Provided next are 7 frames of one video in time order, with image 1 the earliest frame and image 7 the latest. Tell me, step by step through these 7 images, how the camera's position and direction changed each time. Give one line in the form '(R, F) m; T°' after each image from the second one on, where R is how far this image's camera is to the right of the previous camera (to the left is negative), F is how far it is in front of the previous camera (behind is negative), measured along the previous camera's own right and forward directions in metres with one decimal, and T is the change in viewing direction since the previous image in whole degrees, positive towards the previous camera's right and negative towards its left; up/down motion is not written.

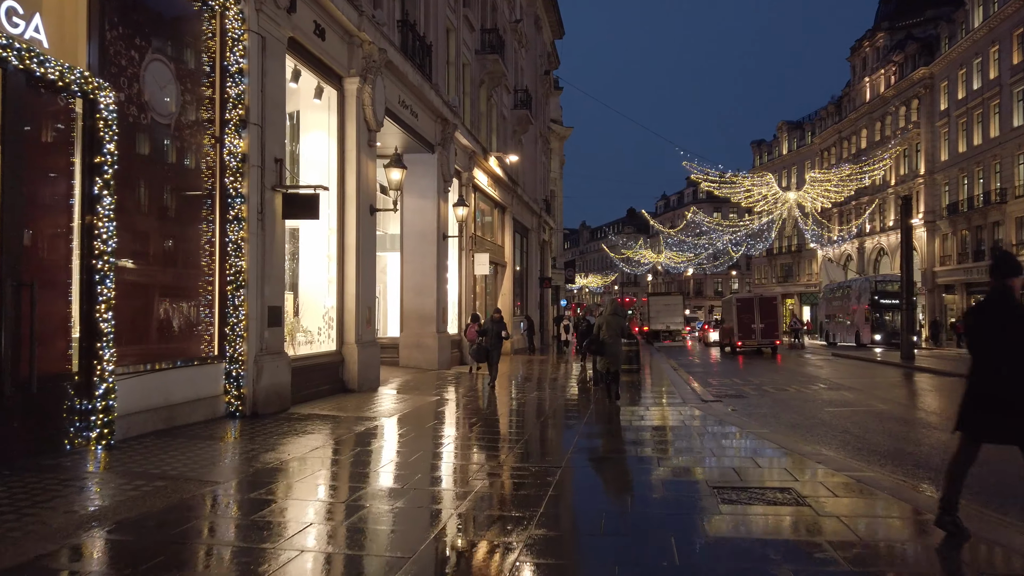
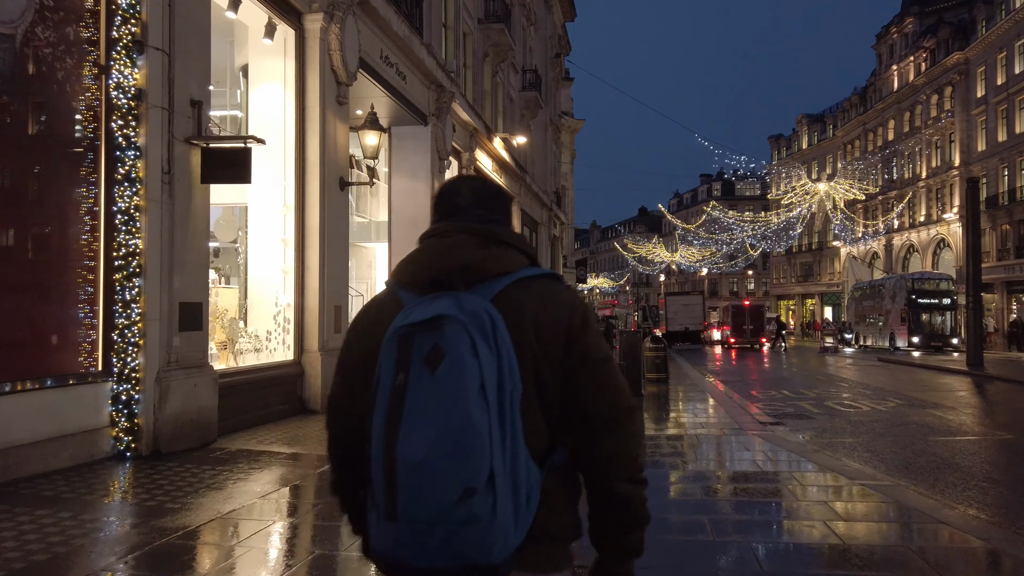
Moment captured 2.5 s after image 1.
(+0.1, +3.0) m; -1°
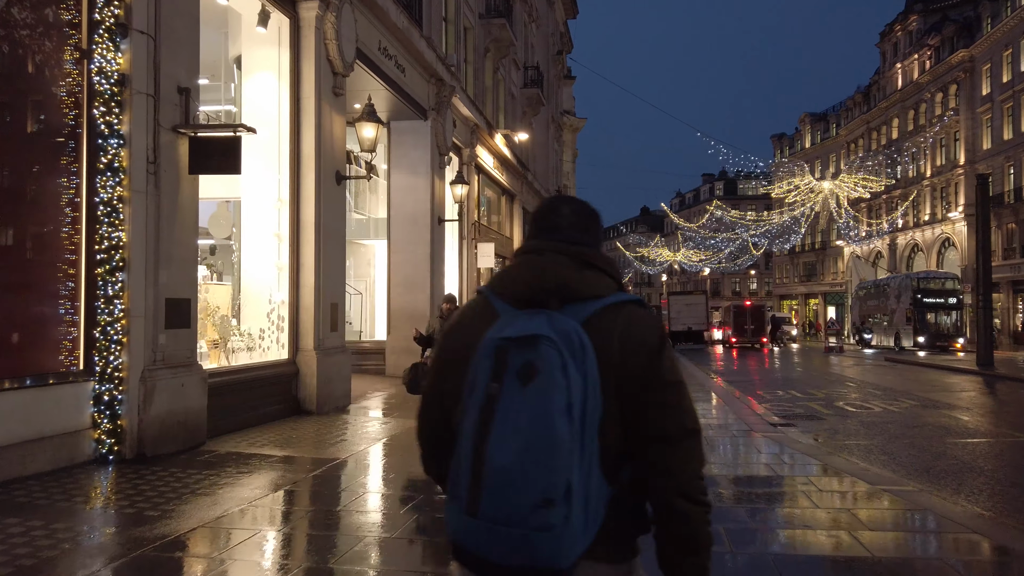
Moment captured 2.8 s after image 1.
(0.0, +0.3) m; 0°
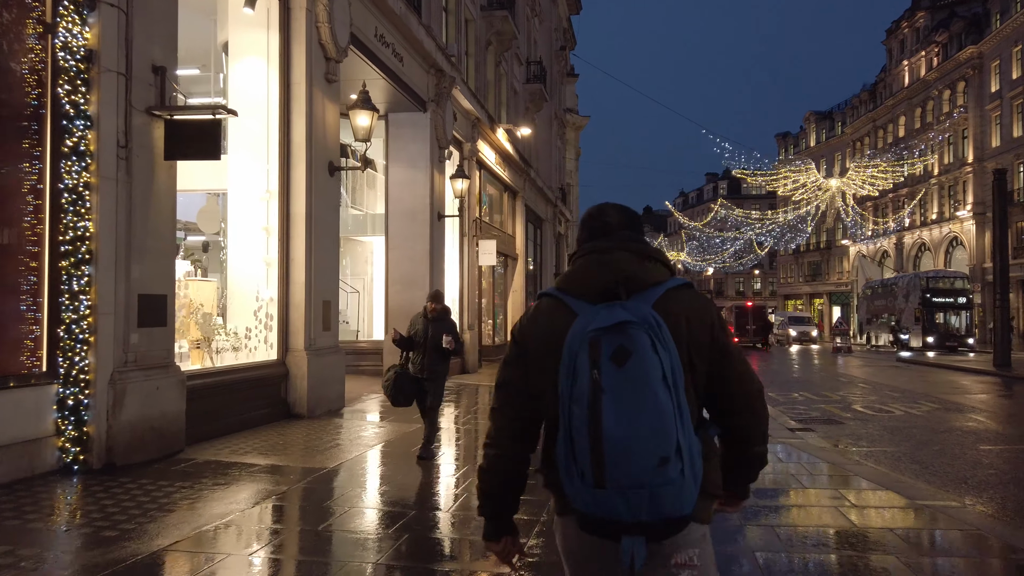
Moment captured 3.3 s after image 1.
(0.0, +0.6) m; 0°
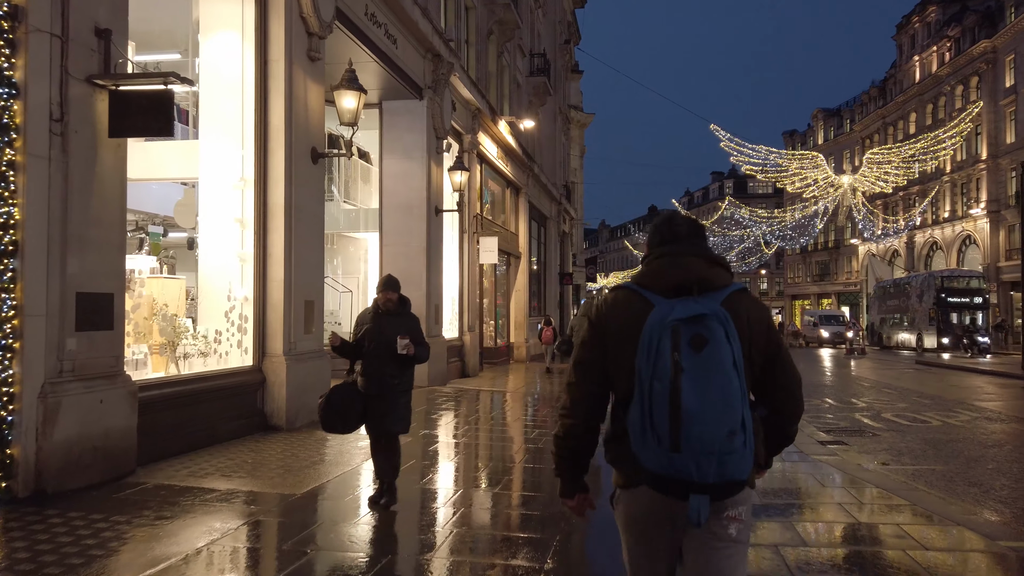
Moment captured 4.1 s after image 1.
(0.0, +1.0) m; 0°
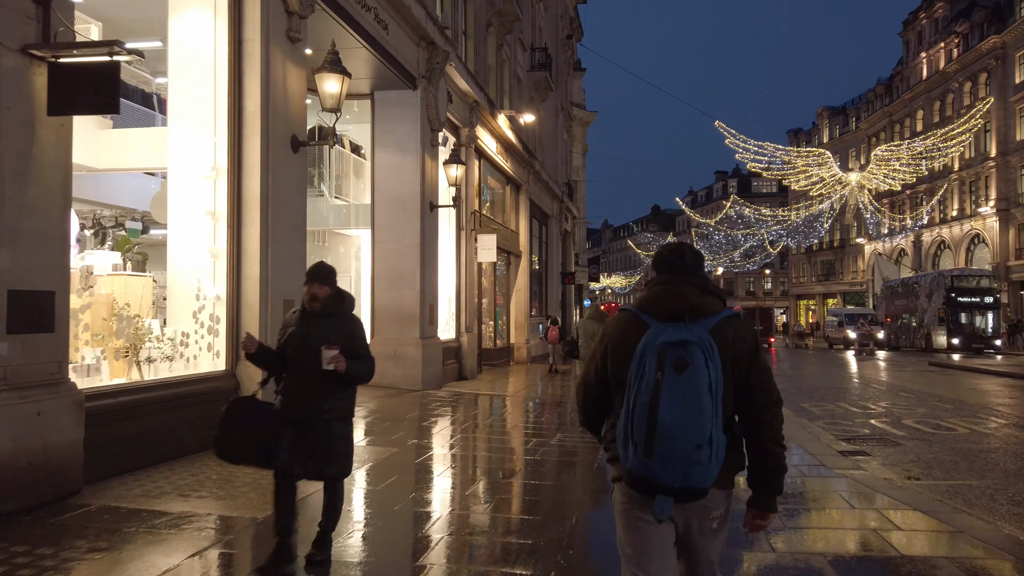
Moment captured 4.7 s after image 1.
(+0.1, +0.7) m; 0°
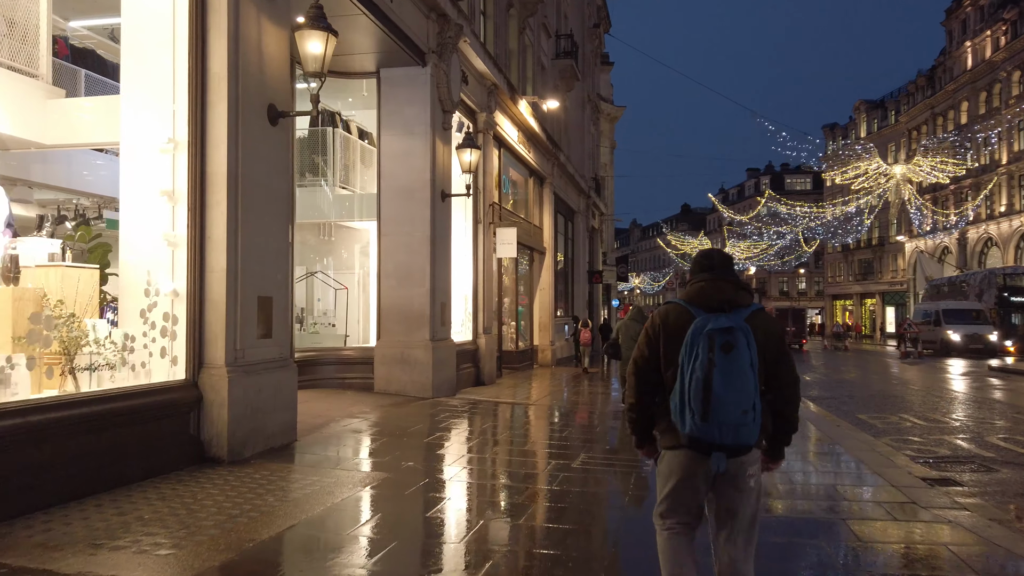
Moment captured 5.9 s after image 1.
(+0.1, +1.4) m; -2°
